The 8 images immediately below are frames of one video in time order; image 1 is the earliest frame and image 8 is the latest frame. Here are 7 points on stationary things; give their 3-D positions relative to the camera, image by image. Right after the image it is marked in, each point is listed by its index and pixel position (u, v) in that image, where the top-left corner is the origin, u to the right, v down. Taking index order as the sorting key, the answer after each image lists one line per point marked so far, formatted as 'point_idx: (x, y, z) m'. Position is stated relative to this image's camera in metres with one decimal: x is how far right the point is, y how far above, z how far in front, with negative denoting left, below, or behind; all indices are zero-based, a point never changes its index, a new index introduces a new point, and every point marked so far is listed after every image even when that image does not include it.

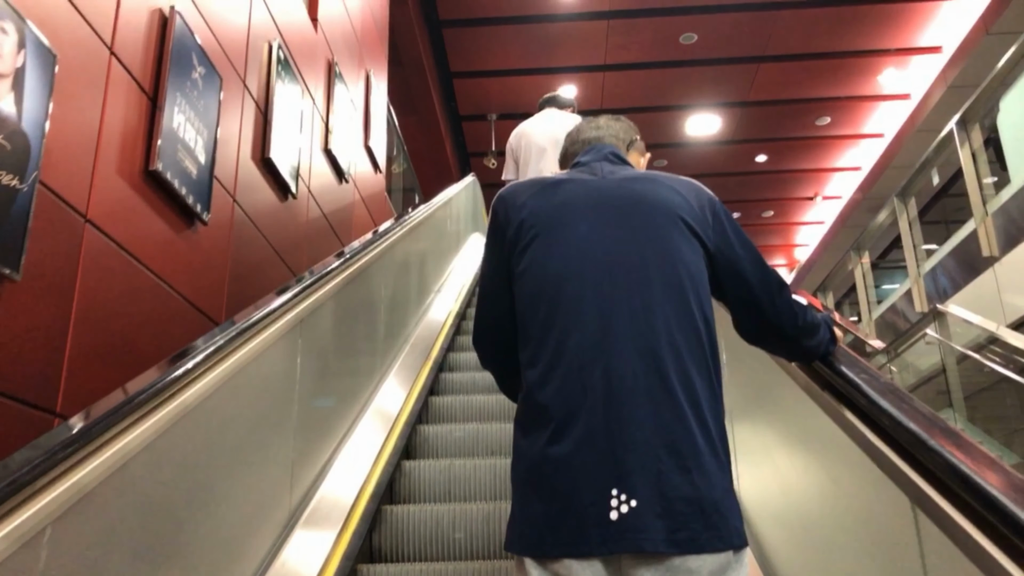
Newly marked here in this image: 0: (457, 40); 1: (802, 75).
0: (-0.5, +2.2, +7.4) m
1: (+2.7, +2.0, +8.1) m
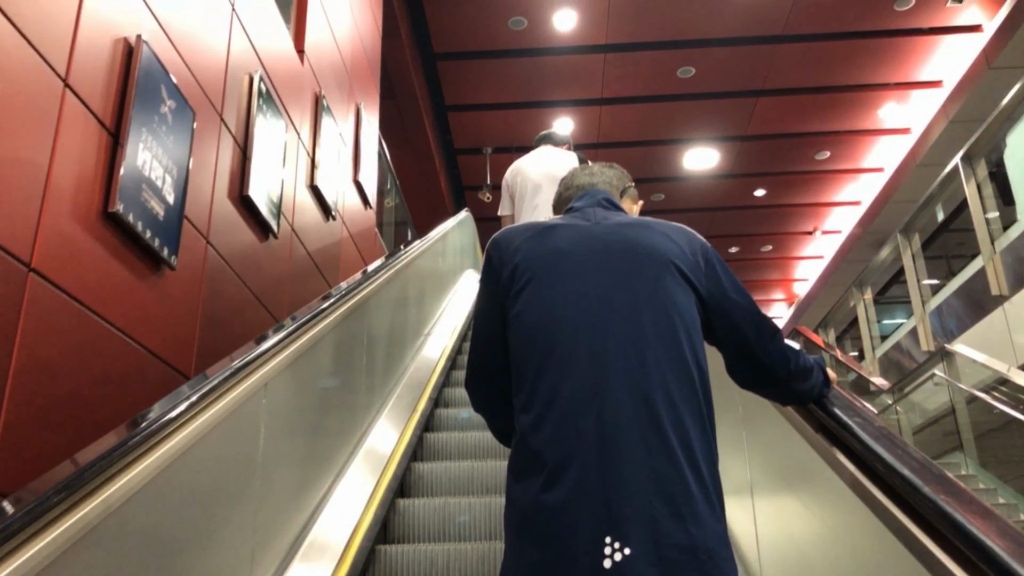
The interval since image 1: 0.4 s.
0: (-0.5, +1.8, +7.3) m
1: (+2.7, +1.7, +8.0) m
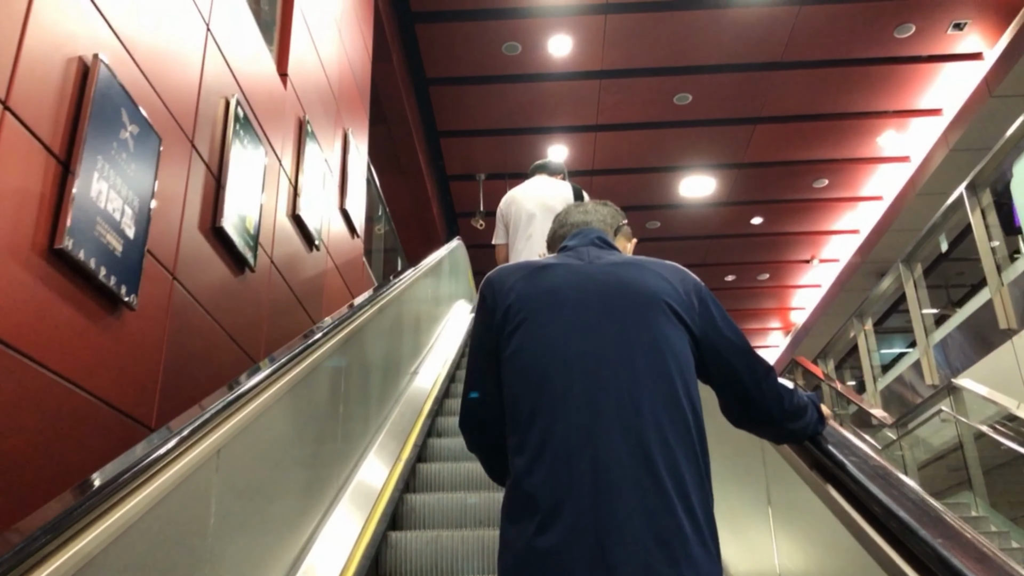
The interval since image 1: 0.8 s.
0: (-0.6, +1.6, +7.2) m
1: (+2.6, +1.4, +7.9) m
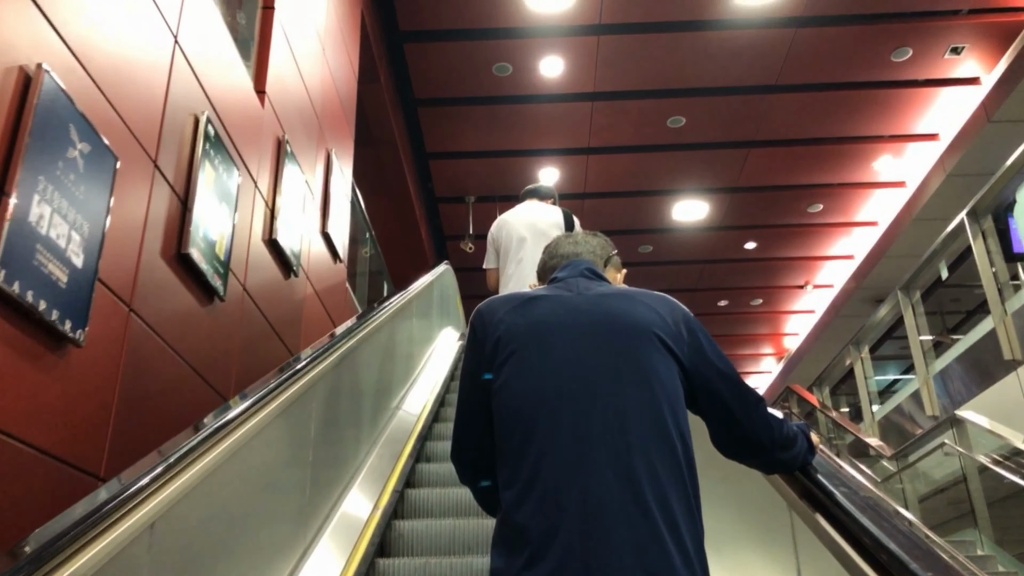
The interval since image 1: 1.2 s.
0: (-0.6, +1.4, +7.1) m
1: (+2.6, +1.2, +7.7) m
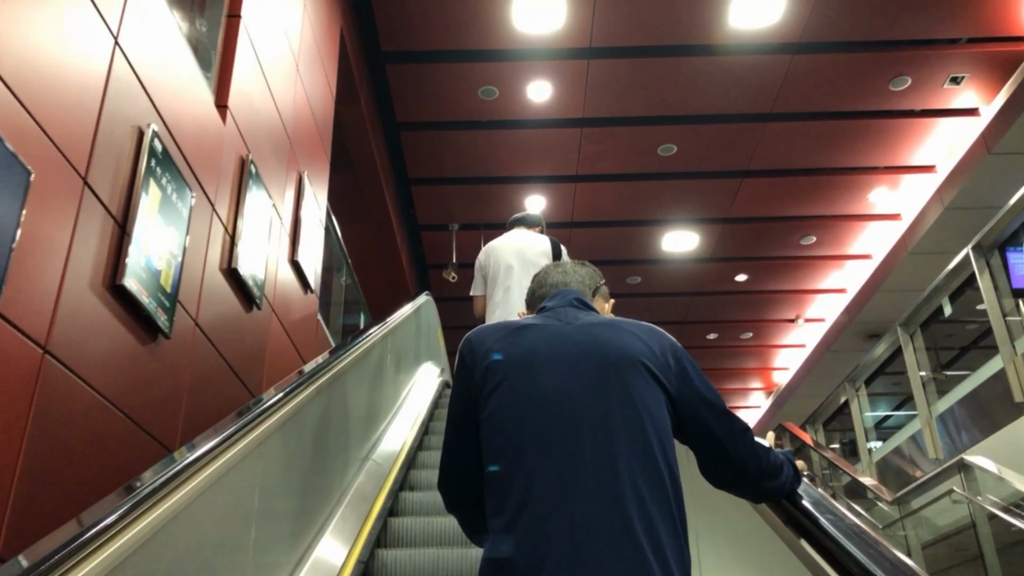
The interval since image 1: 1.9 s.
0: (-0.8, +1.1, +6.8) m
1: (+2.4, +0.9, +7.5) m
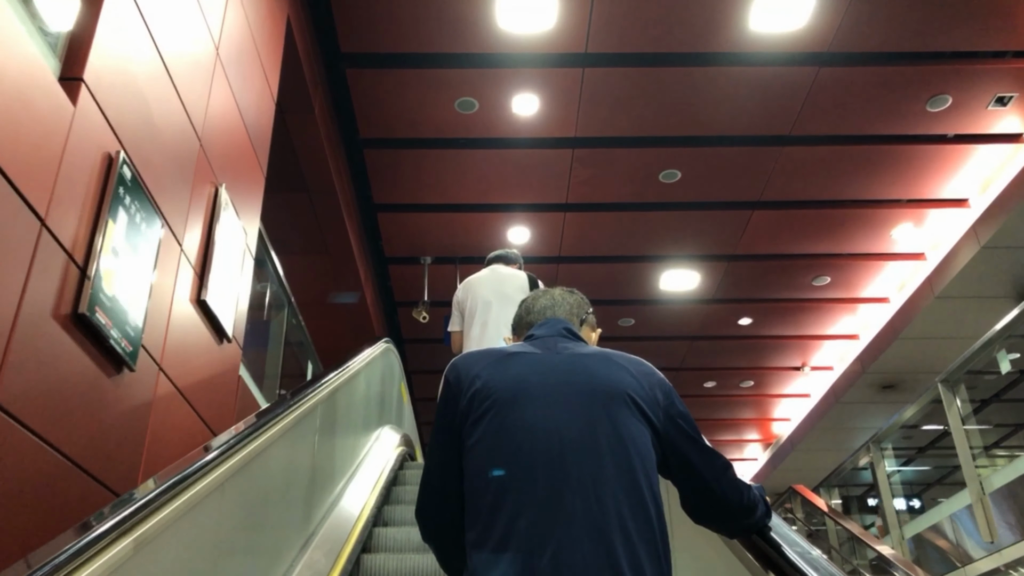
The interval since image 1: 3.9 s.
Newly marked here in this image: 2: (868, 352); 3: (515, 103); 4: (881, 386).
0: (-0.9, +0.9, +5.9) m
1: (+2.3, +0.5, +6.7) m
2: (+3.4, -0.6, +8.2) m
3: (0.0, +1.2, +5.3) m
4: (+3.6, -1.0, +8.4) m
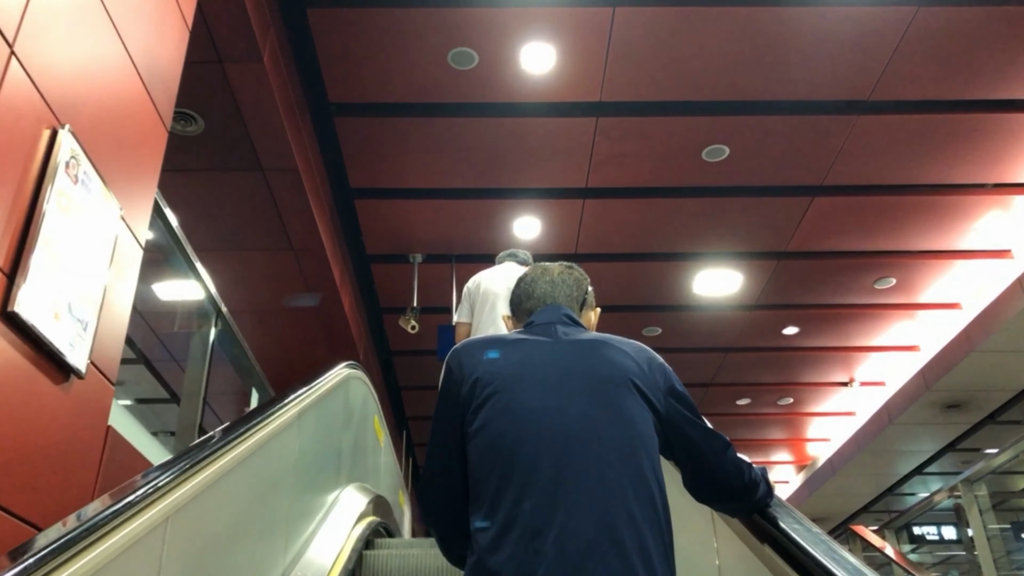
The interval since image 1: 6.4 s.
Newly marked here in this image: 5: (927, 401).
0: (-0.8, +0.8, +4.8) m
1: (+2.3, +0.5, +5.5) m
2: (+3.4, -0.6, +7.0) m
3: (+0.1, +1.1, +4.2) m
4: (+3.7, -1.0, +7.3) m
5: (+3.5, -0.9, +7.2) m
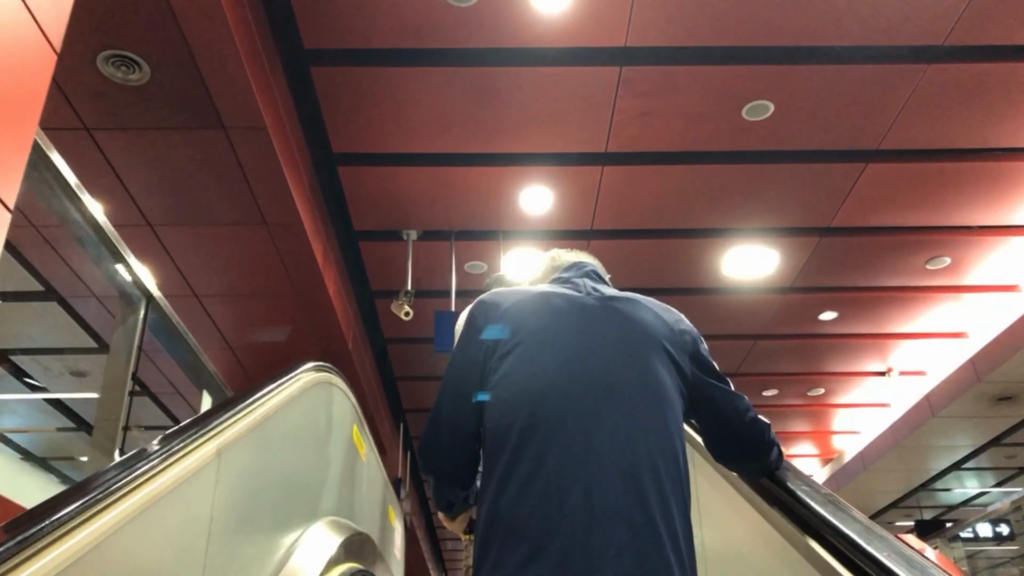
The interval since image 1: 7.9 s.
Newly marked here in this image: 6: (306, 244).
0: (-0.8, +0.9, +4.1) m
1: (+2.4, +0.6, +4.8) m
2: (+3.5, -0.5, +6.3) m
3: (+0.1, +1.2, +3.5) m
4: (+3.7, -0.8, +6.6) m
5: (+3.5, -0.8, +6.5) m
6: (-1.1, +0.3, +4.4) m
